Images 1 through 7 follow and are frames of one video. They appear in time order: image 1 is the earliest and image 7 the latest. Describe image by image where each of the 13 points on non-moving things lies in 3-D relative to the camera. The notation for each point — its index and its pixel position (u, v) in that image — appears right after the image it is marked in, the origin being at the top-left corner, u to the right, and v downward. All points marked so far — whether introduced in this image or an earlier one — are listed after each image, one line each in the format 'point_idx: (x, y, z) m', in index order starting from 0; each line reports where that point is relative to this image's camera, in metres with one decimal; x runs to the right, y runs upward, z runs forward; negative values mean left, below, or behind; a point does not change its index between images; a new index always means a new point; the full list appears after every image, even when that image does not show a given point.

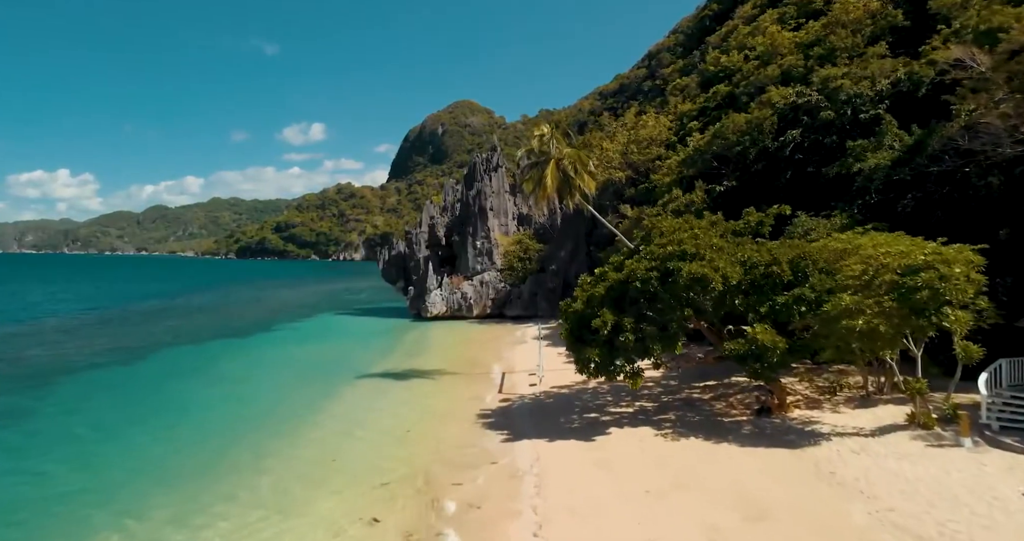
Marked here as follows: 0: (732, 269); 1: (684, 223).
0: (+4.7, 0.0, +11.1) m
1: (+4.4, +1.2, +13.0) m
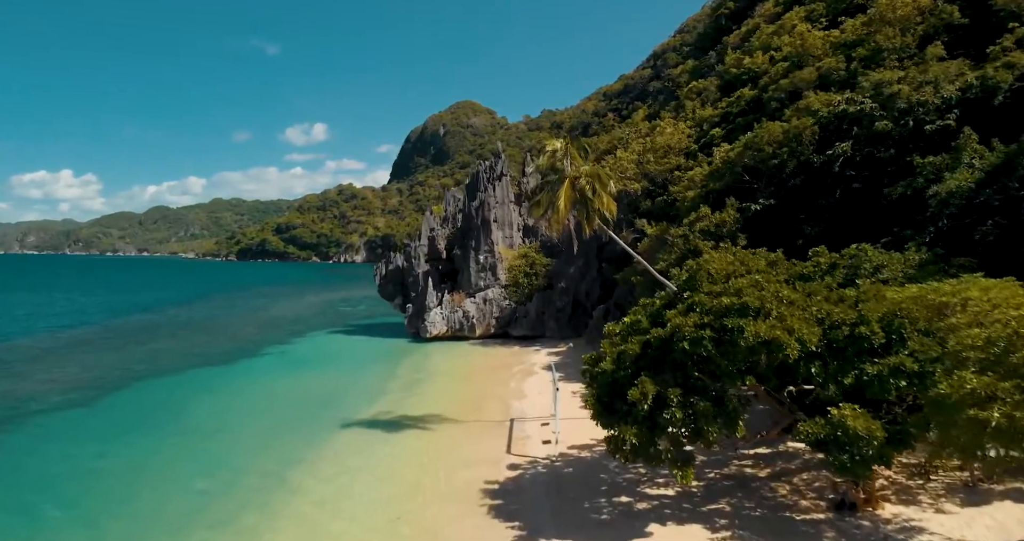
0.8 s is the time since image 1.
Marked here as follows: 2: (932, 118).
0: (+5.0, -1.0, +8.7) m
1: (+4.6, +0.2, +10.6) m
2: (+12.4, +4.5, +15.3) m
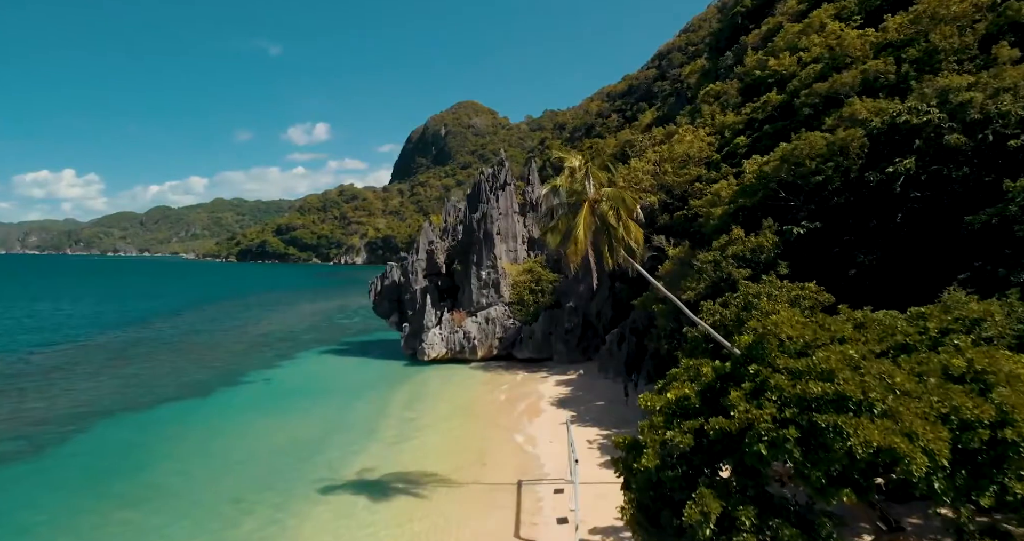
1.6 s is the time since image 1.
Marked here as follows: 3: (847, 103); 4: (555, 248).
0: (+5.2, -2.0, +6.4) m
1: (+4.9, -0.9, +8.2) m
2: (+12.6, +3.5, +12.9) m
3: (+12.4, +6.2, +19.3) m
4: (+1.2, +0.7, +14.7) m
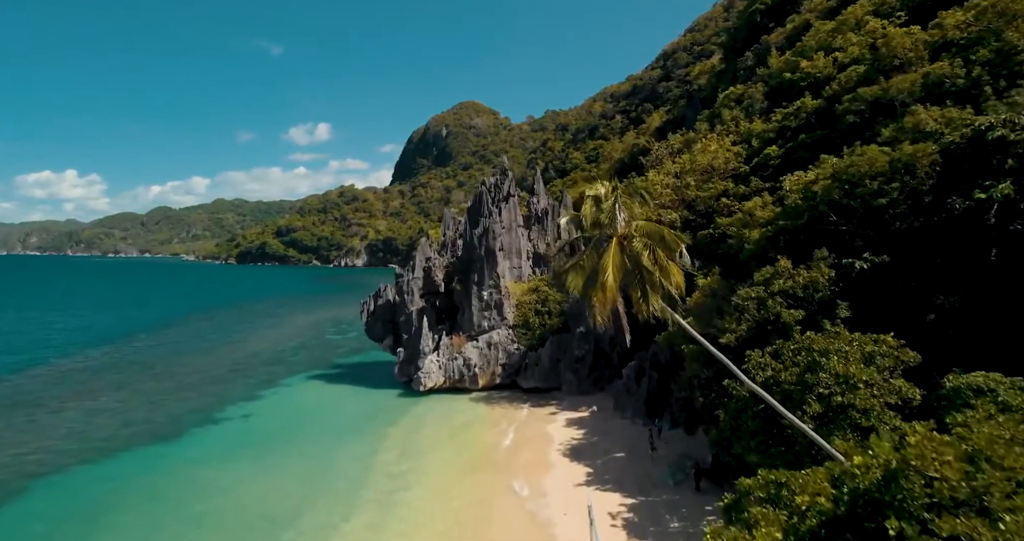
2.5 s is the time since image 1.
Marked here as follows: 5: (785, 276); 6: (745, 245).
0: (+5.4, -3.1, +3.8) m
1: (+5.0, -2.0, +5.6) m
2: (+12.8, +2.4, +10.3) m
3: (+12.6, +5.1, +16.6) m
4: (+1.4, -0.4, +12.1) m
5: (+7.7, -0.2, +14.7) m
6: (+8.3, +0.9, +18.4) m
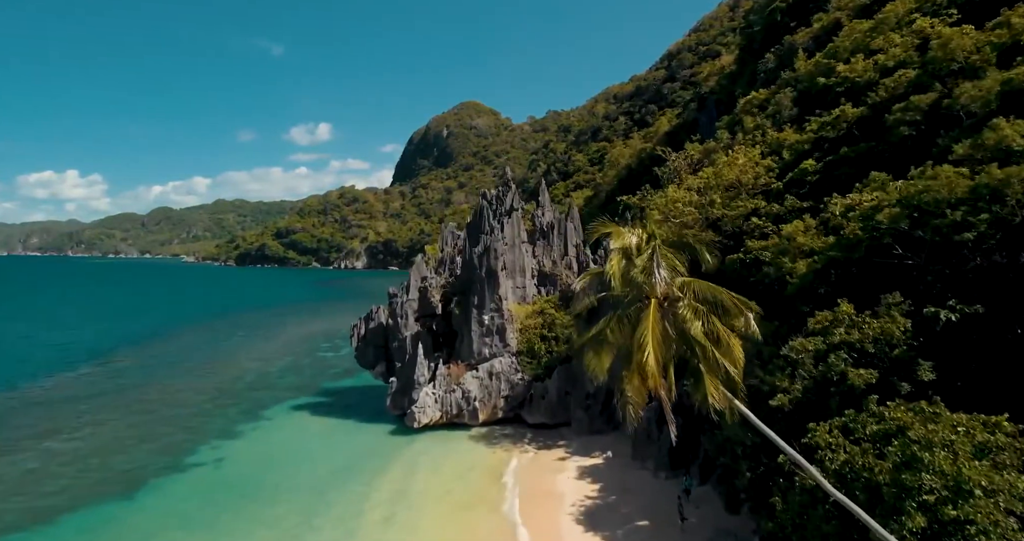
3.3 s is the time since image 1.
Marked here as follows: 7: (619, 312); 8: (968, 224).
0: (+5.5, -4.2, +1.3) m
1: (+5.2, -3.1, +3.1) m
2: (+12.9, +1.2, +7.8) m
3: (+12.8, +3.9, +14.1) m
4: (+1.5, -1.6, +9.6) m
5: (+7.9, -1.3, +12.2) m
6: (+8.4, -0.2, +15.9) m
7: (+1.8, -0.6, +8.7) m
8: (+10.7, +1.1, +12.2) m
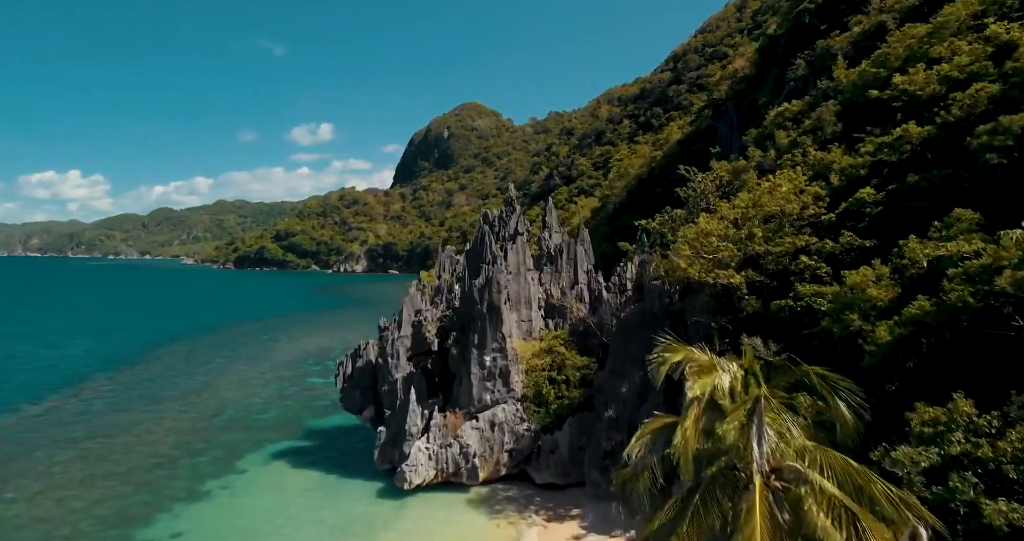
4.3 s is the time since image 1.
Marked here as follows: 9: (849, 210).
0: (+5.7, -5.8, -1.8) m
1: (+5.4, -4.6, +0.1) m
2: (+13.1, -0.4, +4.7) m
3: (+13.0, +2.4, +11.1) m
4: (+1.7, -3.1, +6.6) m
5: (+8.1, -2.9, +9.2) m
6: (+8.7, -1.8, +12.8) m
7: (+2.0, -2.2, +5.6) m
8: (+10.9, -0.5, +9.2) m
9: (+11.4, +2.1, +17.4) m
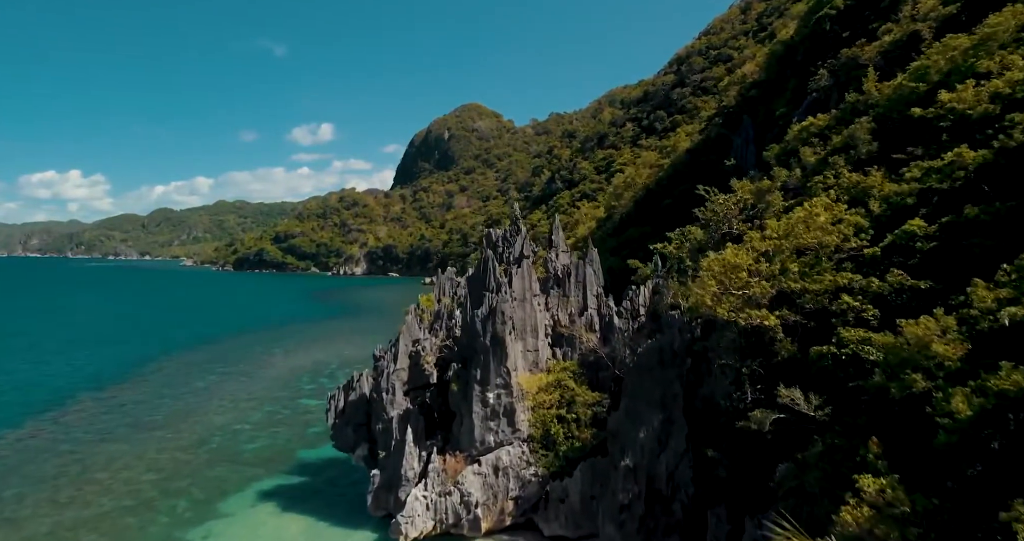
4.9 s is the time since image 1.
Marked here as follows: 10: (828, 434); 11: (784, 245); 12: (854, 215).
0: (+5.9, -7.0, -3.6) m
1: (+5.6, -5.9, -1.8) m
2: (+13.4, -1.6, +2.9) m
3: (+13.2, +1.1, +9.2) m
4: (+2.0, -4.3, +4.8) m
5: (+8.3, -4.1, +7.3) m
6: (+8.9, -3.0, +11.0) m
7: (+2.2, -3.4, +3.8) m
8: (+11.1, -1.7, +7.3) m
9: (+11.6, +0.8, +15.6) m
10: (+7.6, -4.2, +13.0) m
11: (+9.2, +0.9, +17.5) m
12: (+11.5, +1.9, +17.5) m
